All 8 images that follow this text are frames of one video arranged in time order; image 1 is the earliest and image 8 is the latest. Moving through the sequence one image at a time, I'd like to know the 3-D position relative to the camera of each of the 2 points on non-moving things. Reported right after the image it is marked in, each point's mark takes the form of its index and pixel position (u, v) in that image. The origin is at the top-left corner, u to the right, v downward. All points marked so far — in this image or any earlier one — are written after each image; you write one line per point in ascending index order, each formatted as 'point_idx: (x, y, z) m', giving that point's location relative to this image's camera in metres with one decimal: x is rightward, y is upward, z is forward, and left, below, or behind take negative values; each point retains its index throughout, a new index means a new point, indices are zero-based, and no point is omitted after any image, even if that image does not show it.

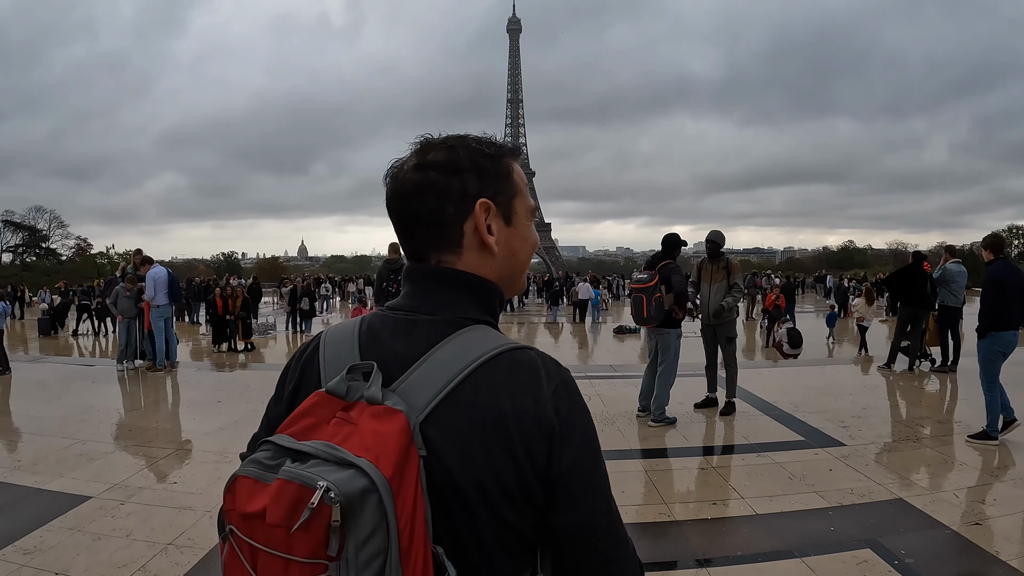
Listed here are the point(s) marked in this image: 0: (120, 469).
0: (-3.1, -1.4, +4.3) m
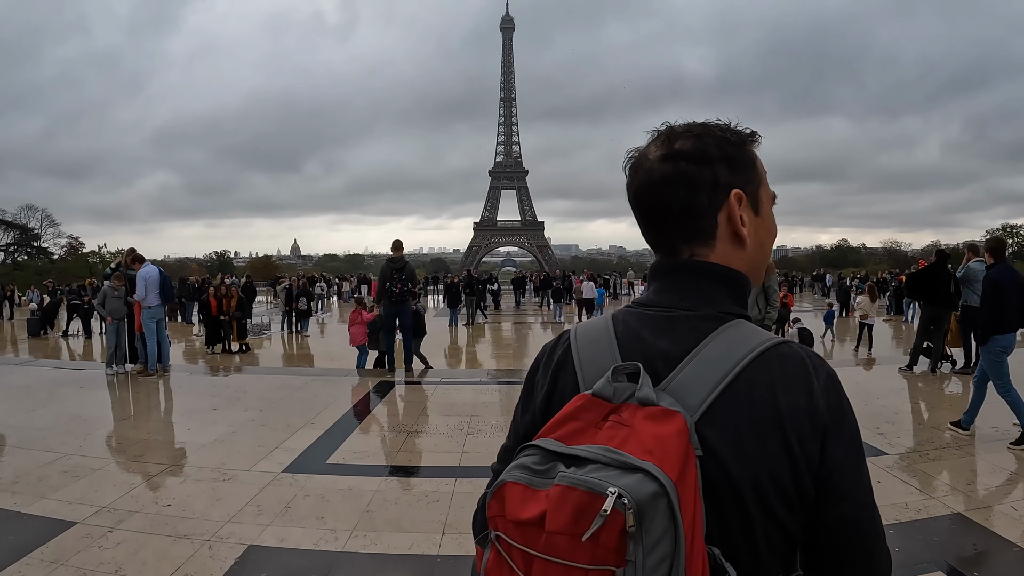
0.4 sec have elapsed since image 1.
0: (-2.9, -1.4, +3.9) m
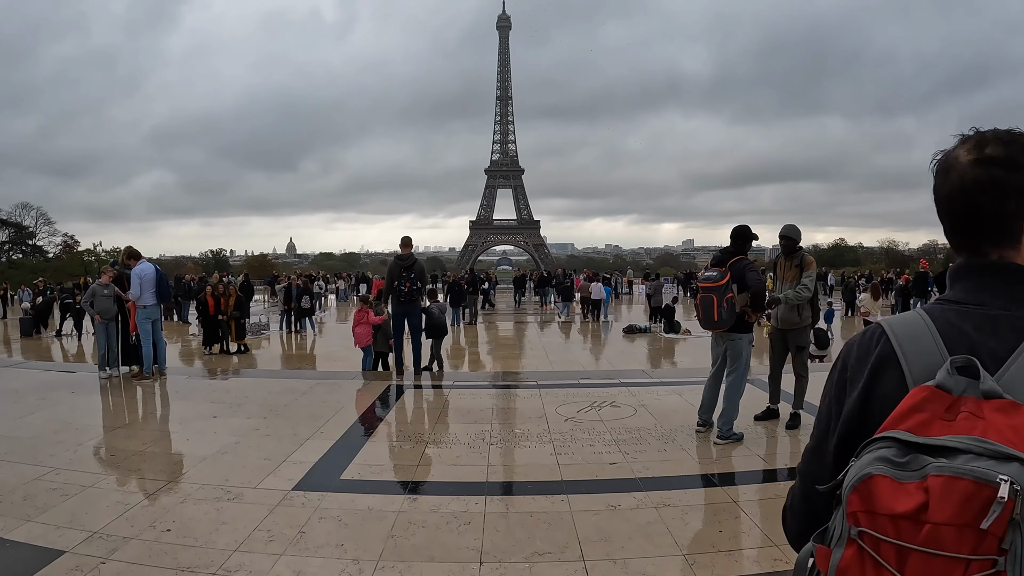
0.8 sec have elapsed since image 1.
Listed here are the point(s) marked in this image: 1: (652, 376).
0: (-2.6, -1.4, +3.5) m
1: (+2.1, -1.3, +8.2) m
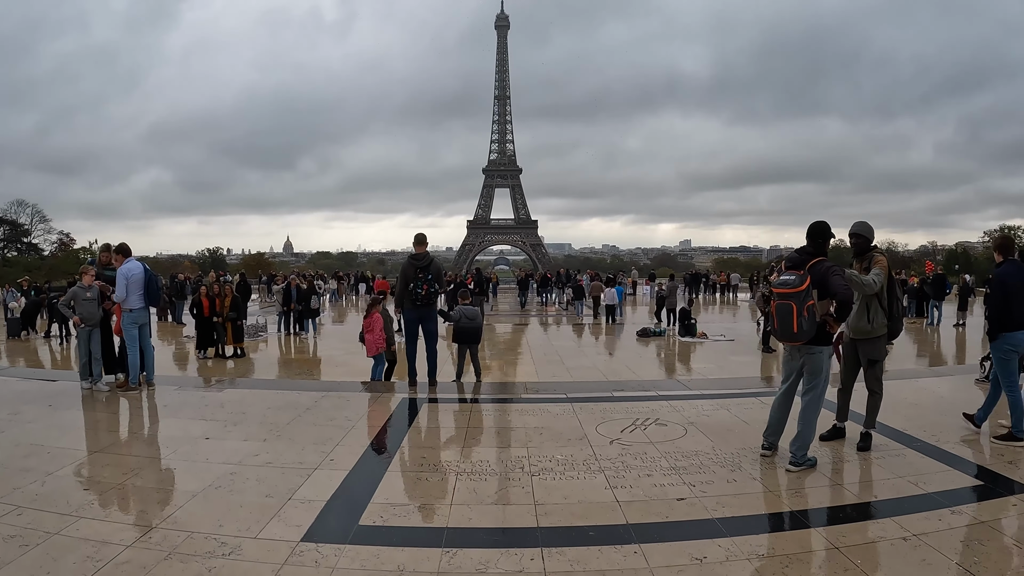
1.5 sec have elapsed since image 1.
0: (-2.3, -1.4, +2.8) m
1: (+2.4, -1.4, +7.5) m
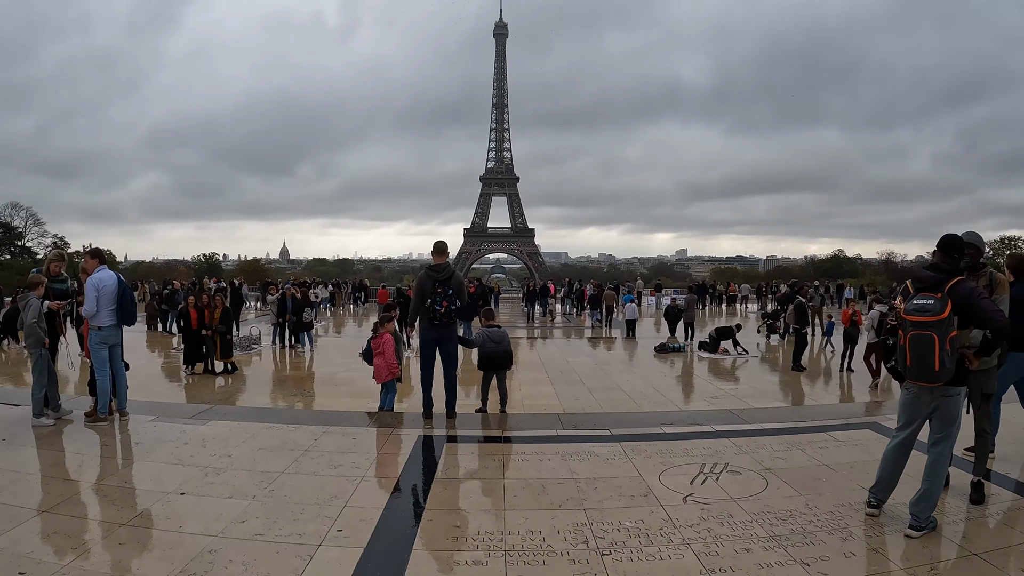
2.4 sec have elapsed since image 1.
0: (-1.9, -1.5, +1.9) m
1: (+2.8, -1.6, +6.6) m
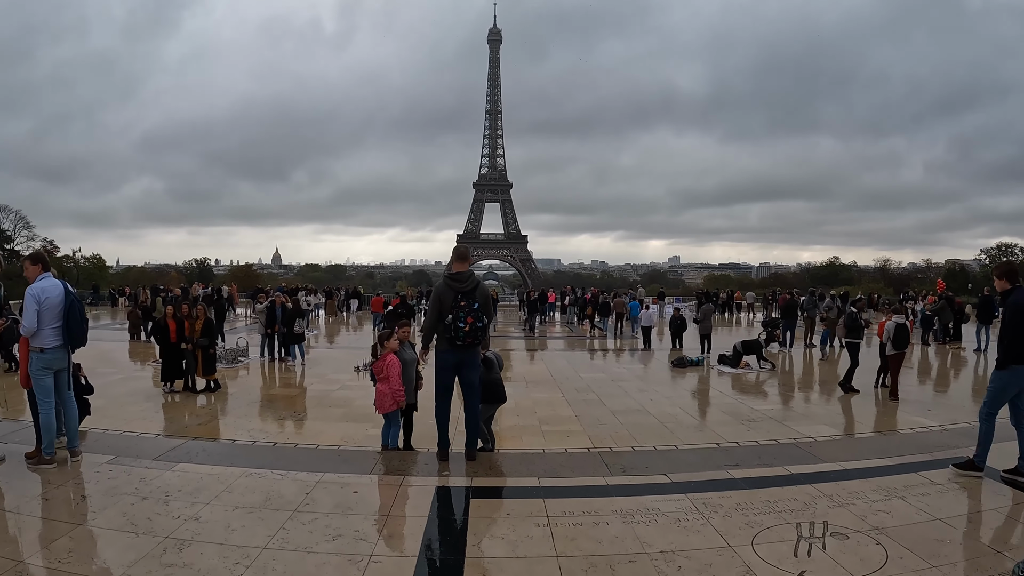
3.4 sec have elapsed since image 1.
0: (-1.6, -1.6, +0.9) m
1: (+3.1, -1.7, +5.7) m
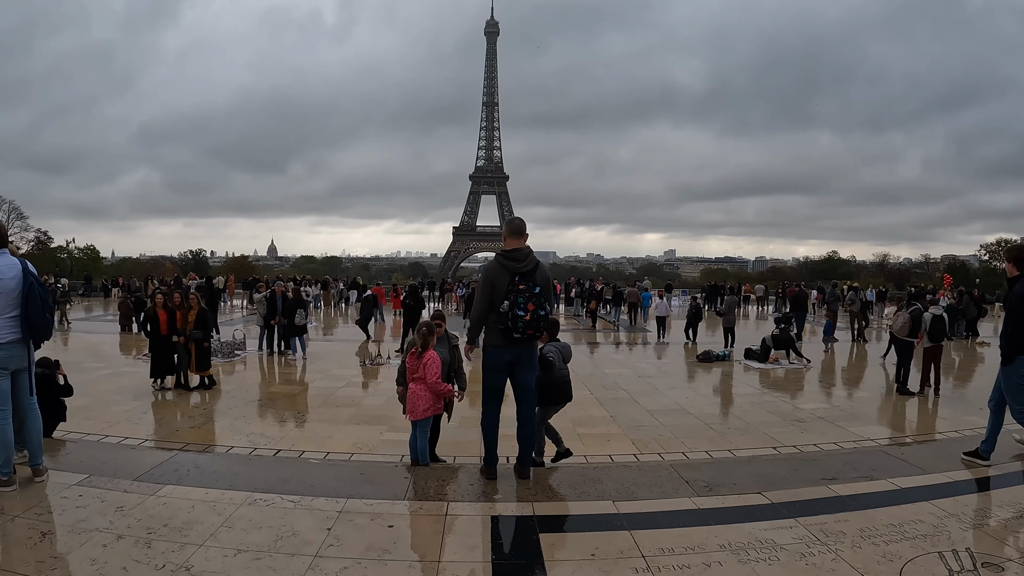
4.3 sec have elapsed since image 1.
0: (-1.1, -1.5, +0.1) m
1: (+3.5, -1.6, +4.9) m
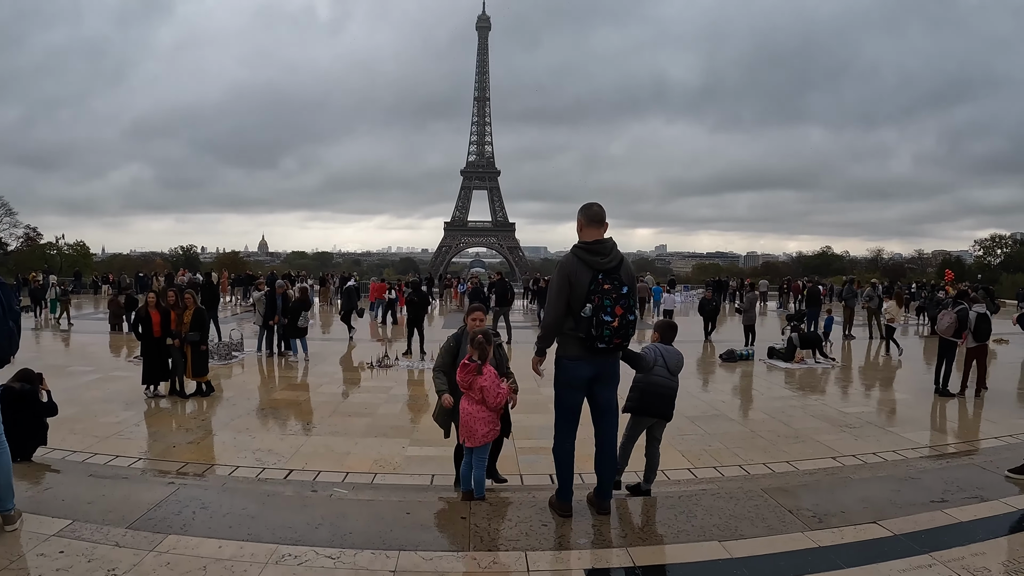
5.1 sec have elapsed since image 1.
0: (-0.6, -1.6, -0.6) m
1: (+3.9, -1.6, +4.3) m
